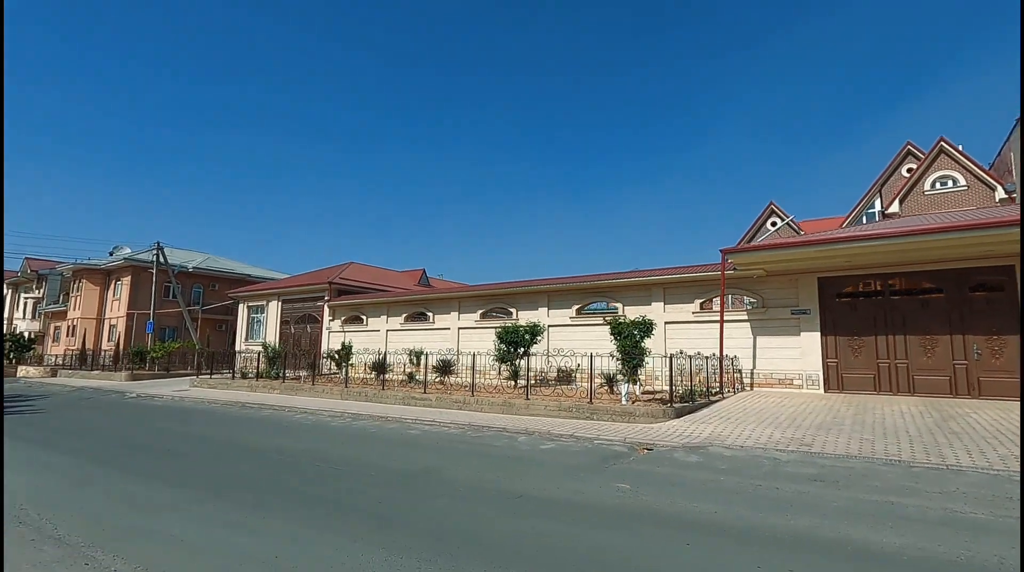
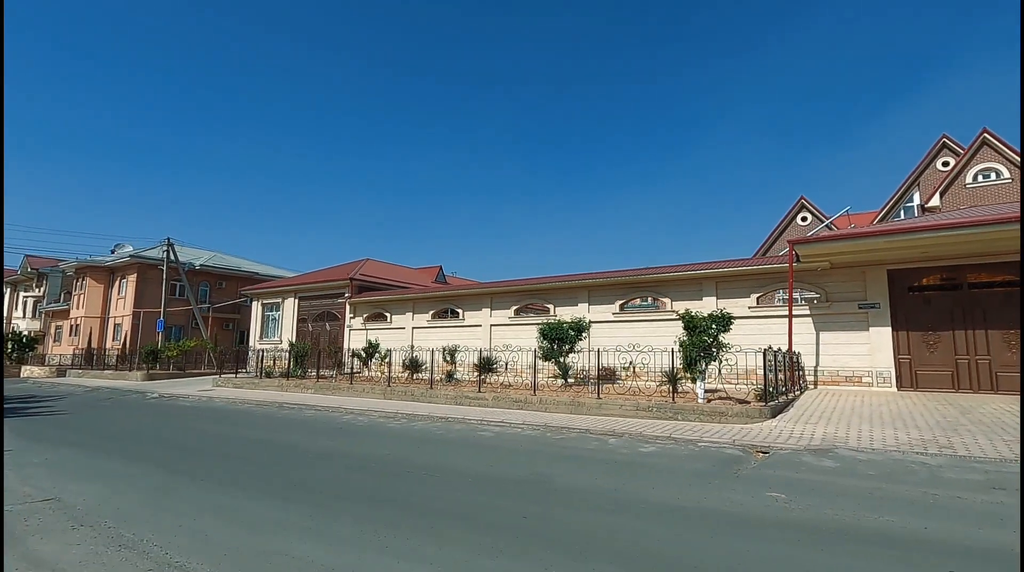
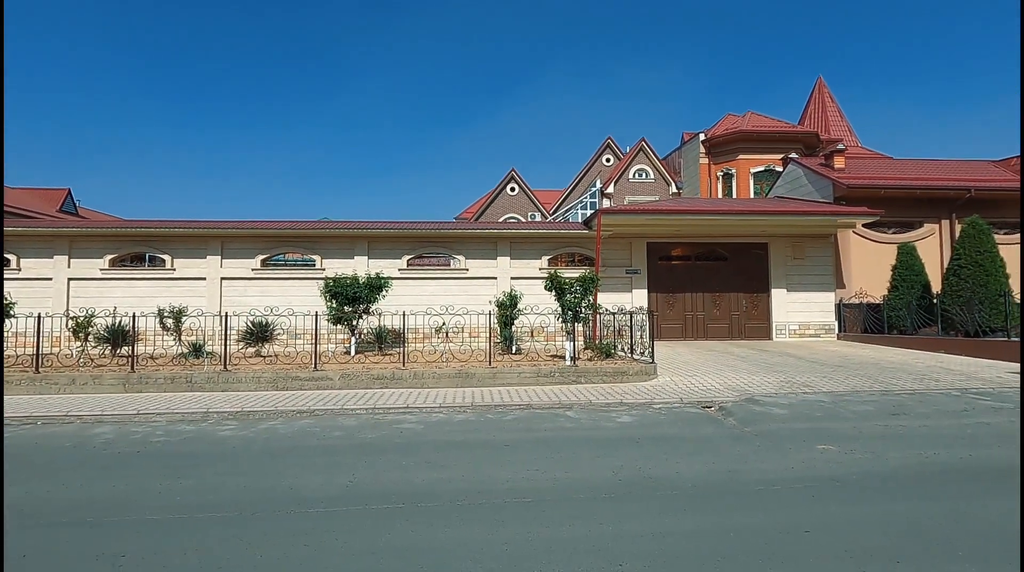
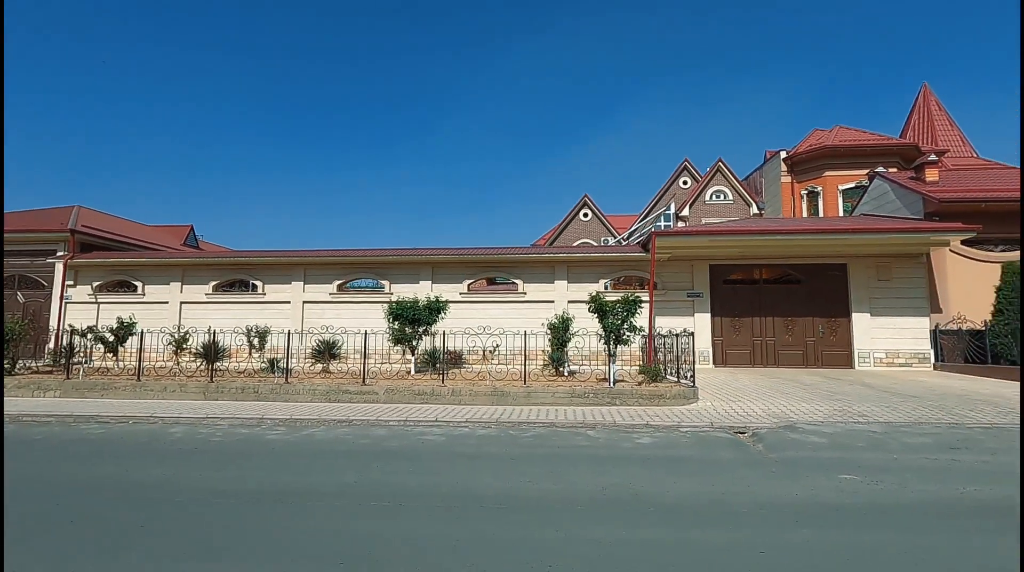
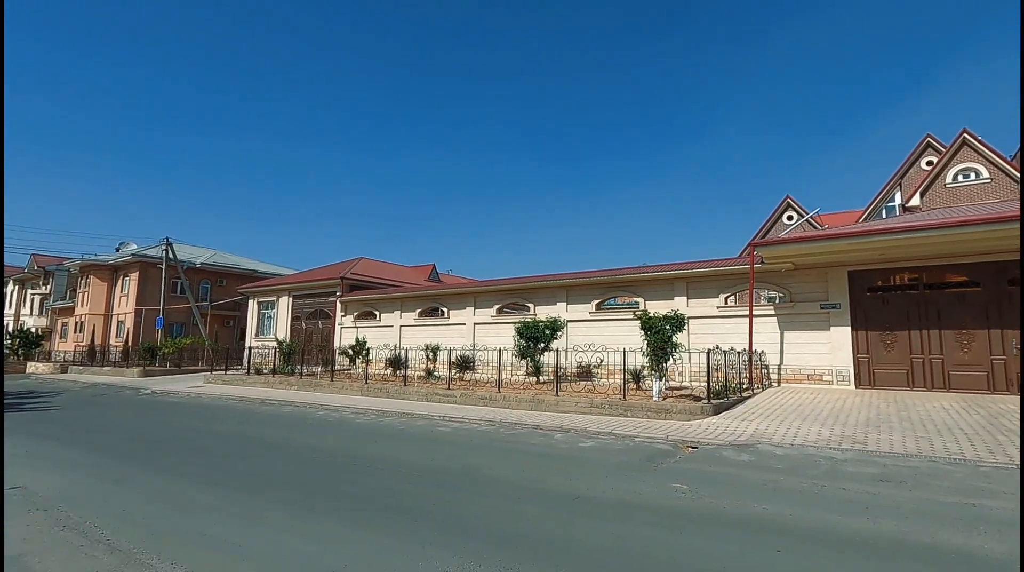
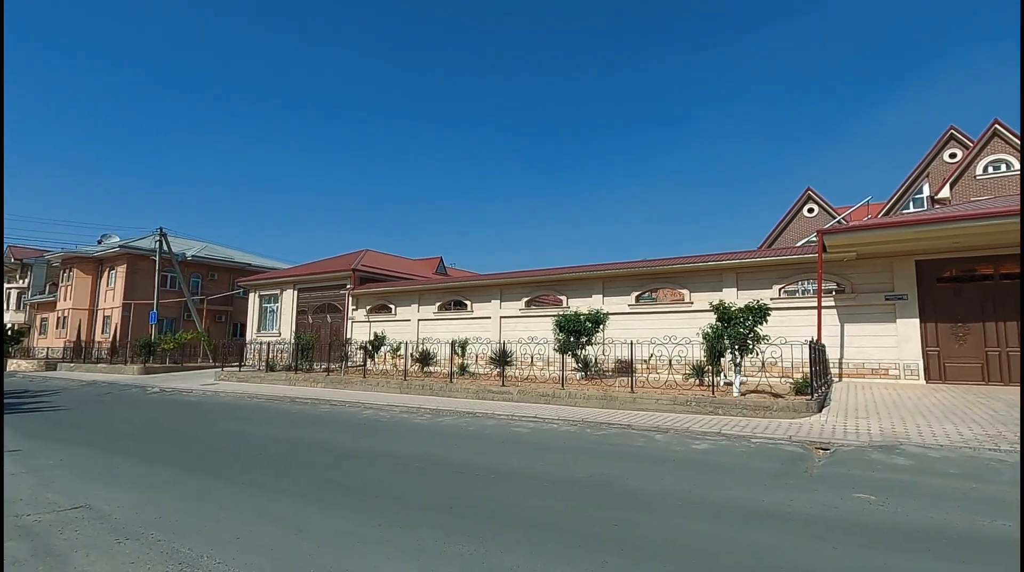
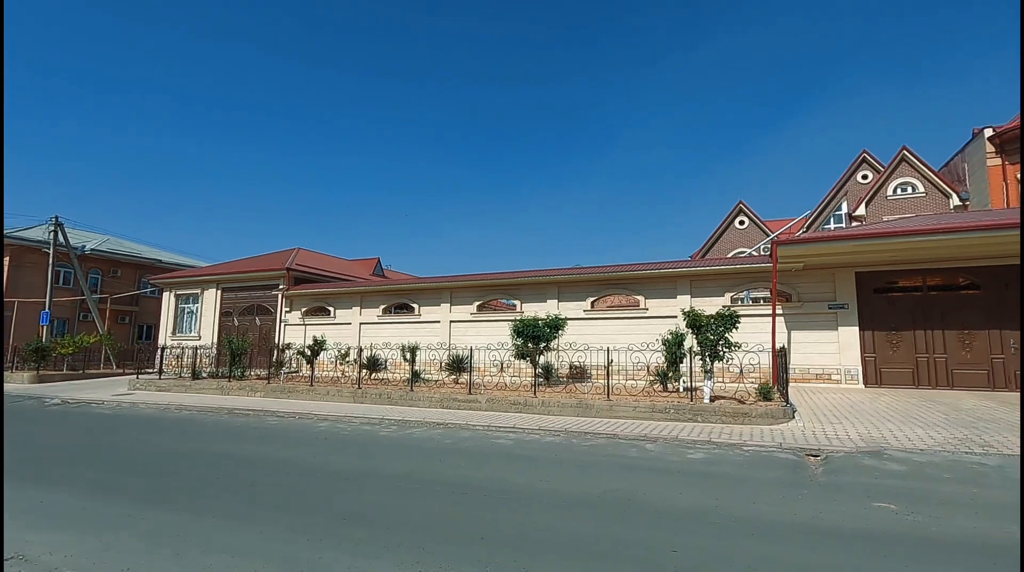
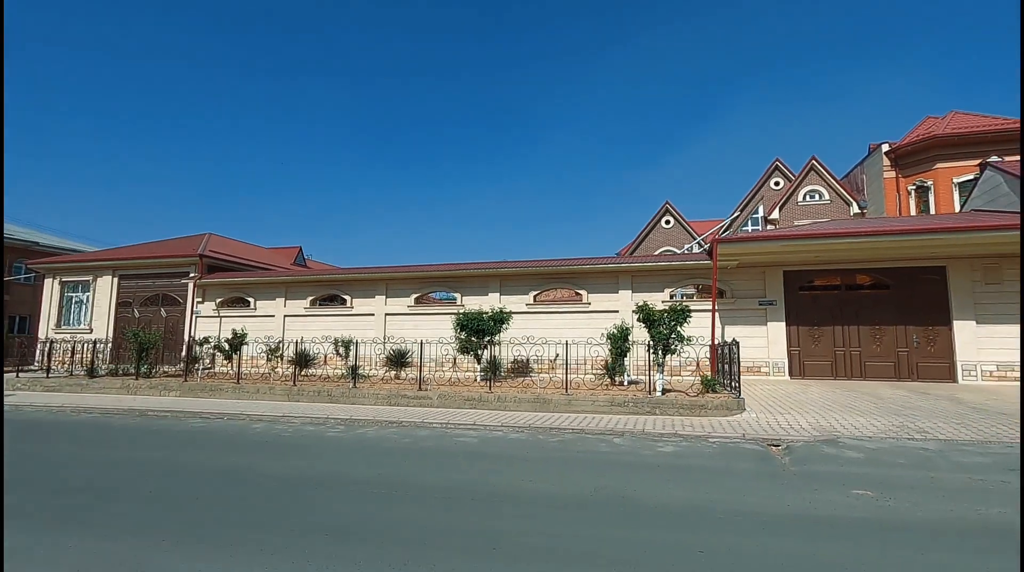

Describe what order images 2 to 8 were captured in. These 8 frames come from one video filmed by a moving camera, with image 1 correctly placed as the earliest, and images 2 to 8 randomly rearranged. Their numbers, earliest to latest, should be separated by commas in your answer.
5, 2, 6, 7, 8, 4, 3
